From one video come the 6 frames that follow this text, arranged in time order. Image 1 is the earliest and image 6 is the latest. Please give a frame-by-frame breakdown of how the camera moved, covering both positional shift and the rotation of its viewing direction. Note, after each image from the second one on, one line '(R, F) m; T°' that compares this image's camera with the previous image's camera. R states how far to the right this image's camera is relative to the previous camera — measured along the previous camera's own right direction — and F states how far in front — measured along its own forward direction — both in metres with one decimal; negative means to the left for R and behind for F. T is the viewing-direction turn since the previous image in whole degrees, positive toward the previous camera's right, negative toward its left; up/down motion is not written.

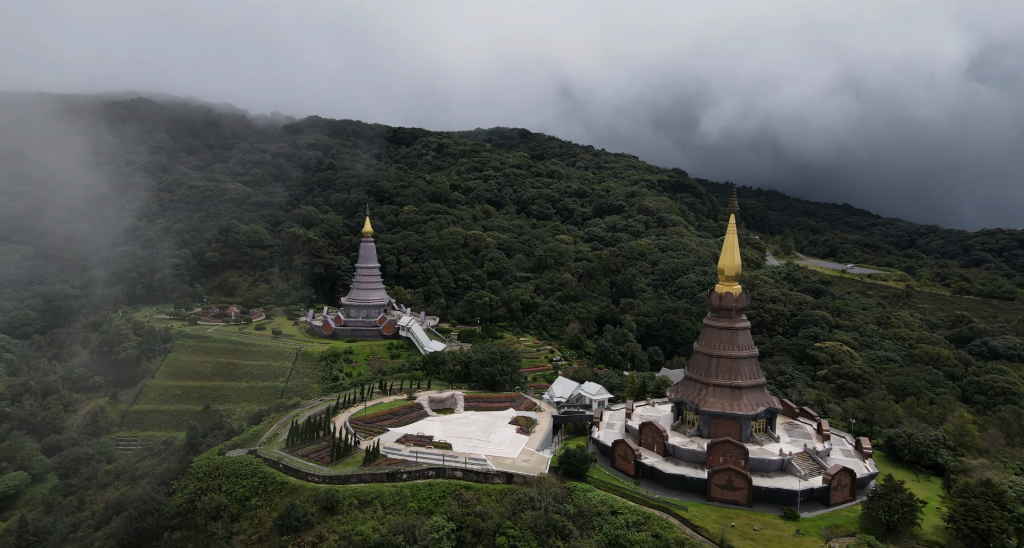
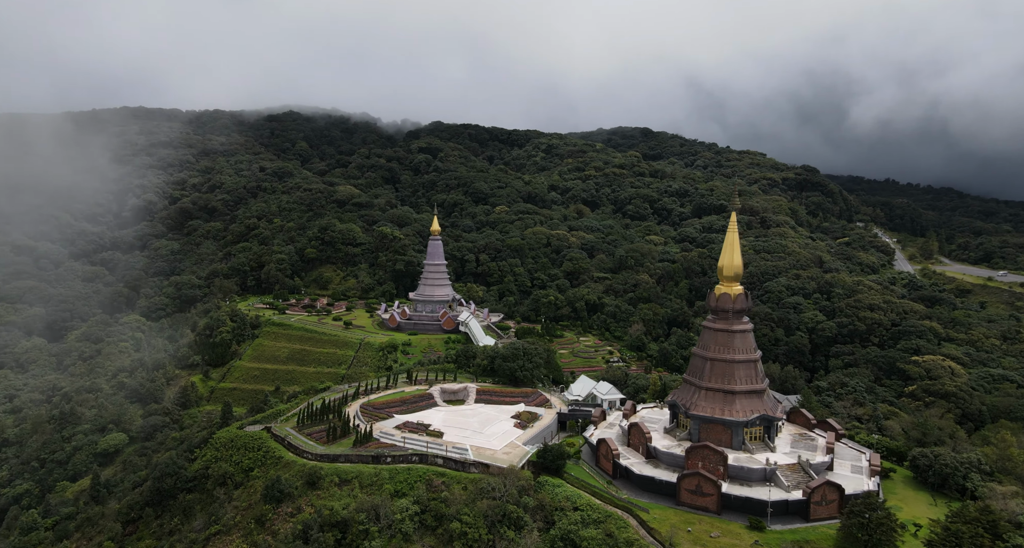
(+5.0, +0.2) m; -11°
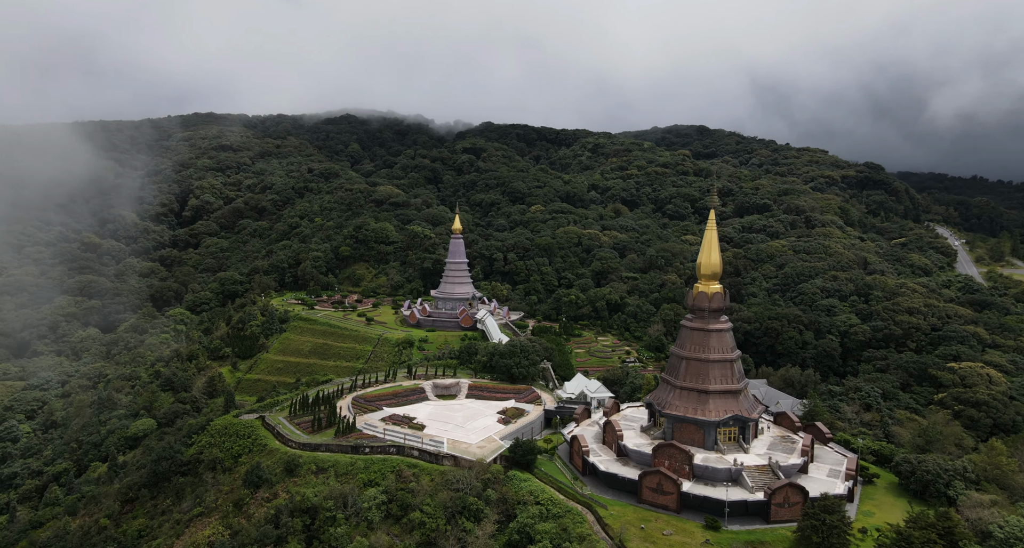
(+2.9, -0.1) m; -5°
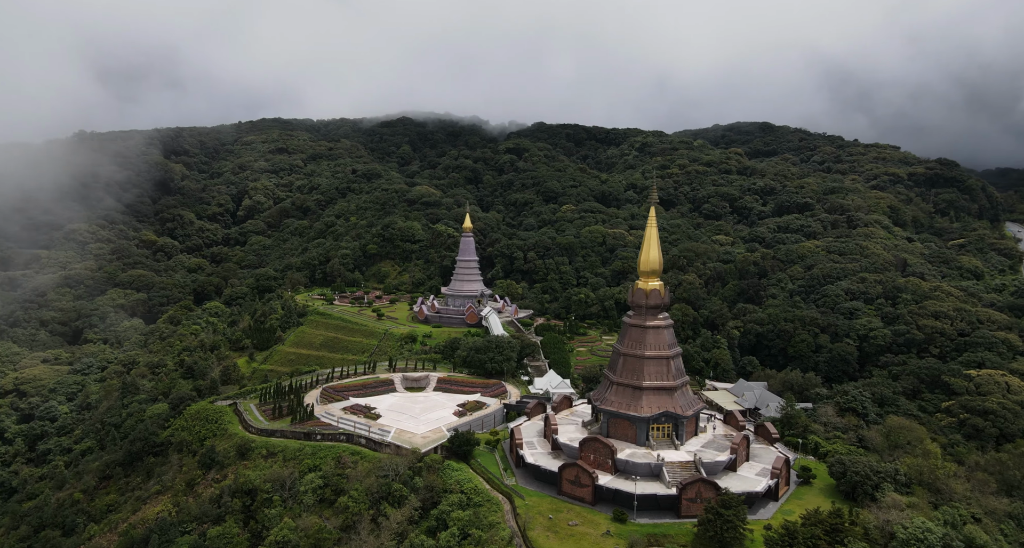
(+4.3, -0.2) m; -5°
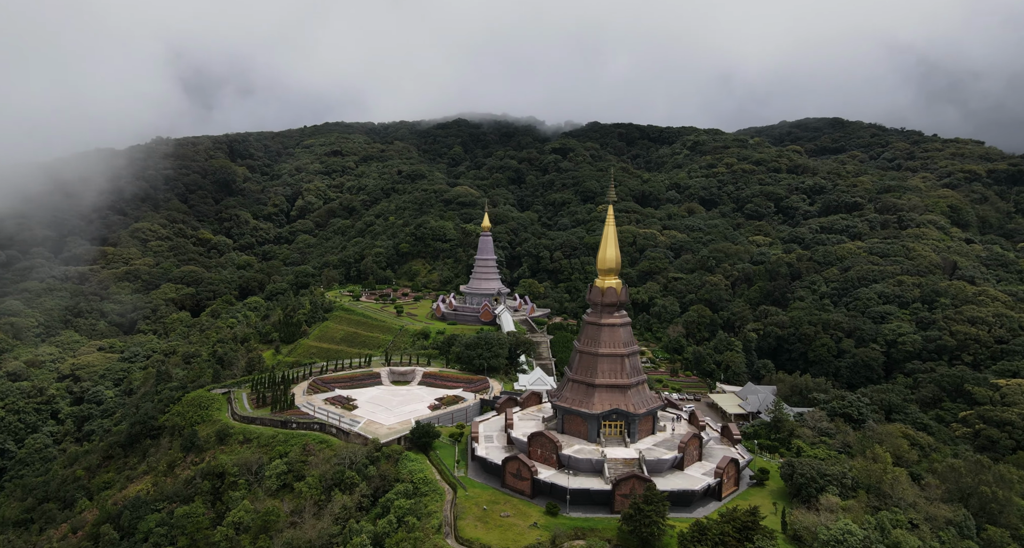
(+3.6, -0.3) m; -5°
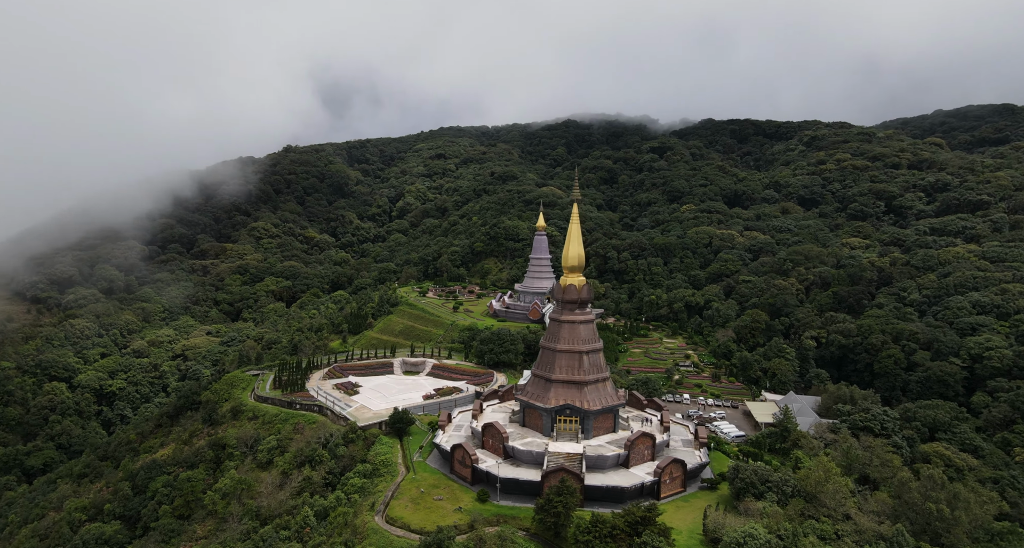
(+5.4, -0.3) m; -10°
